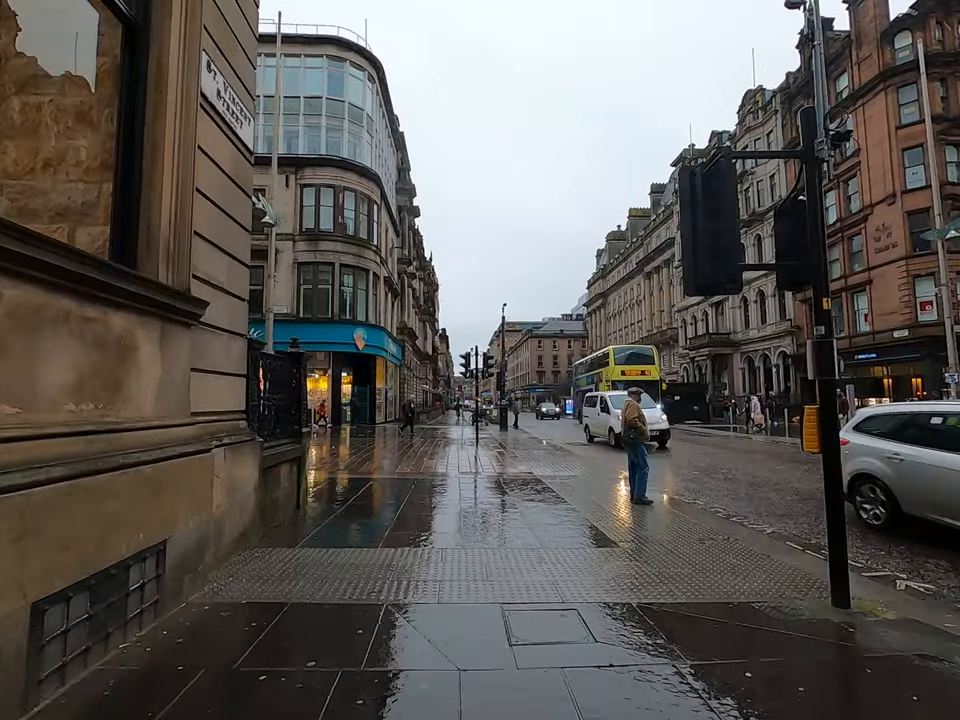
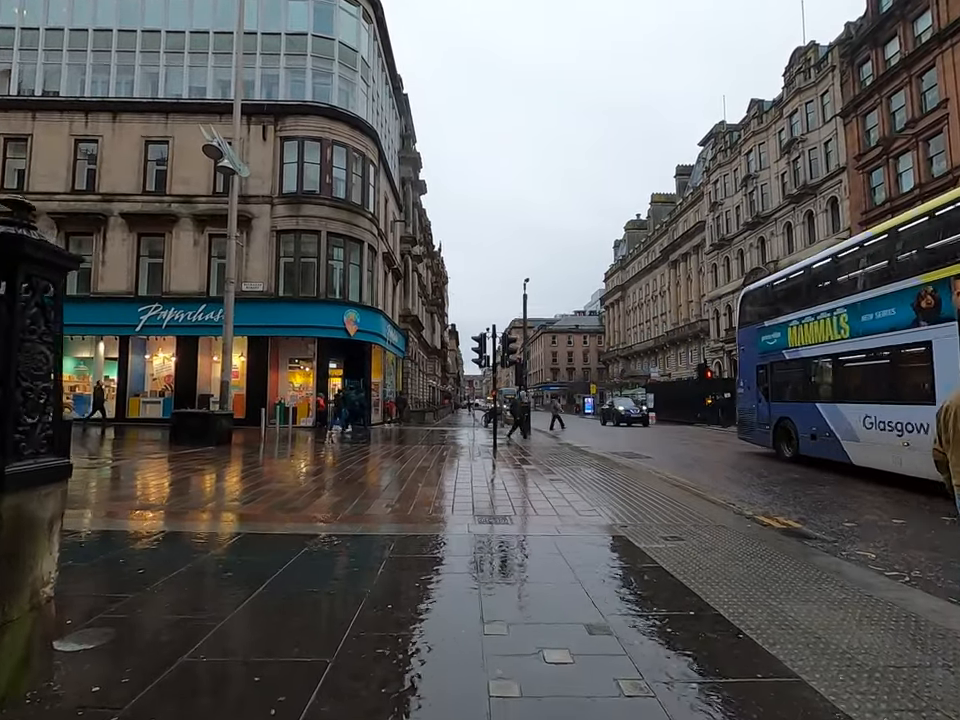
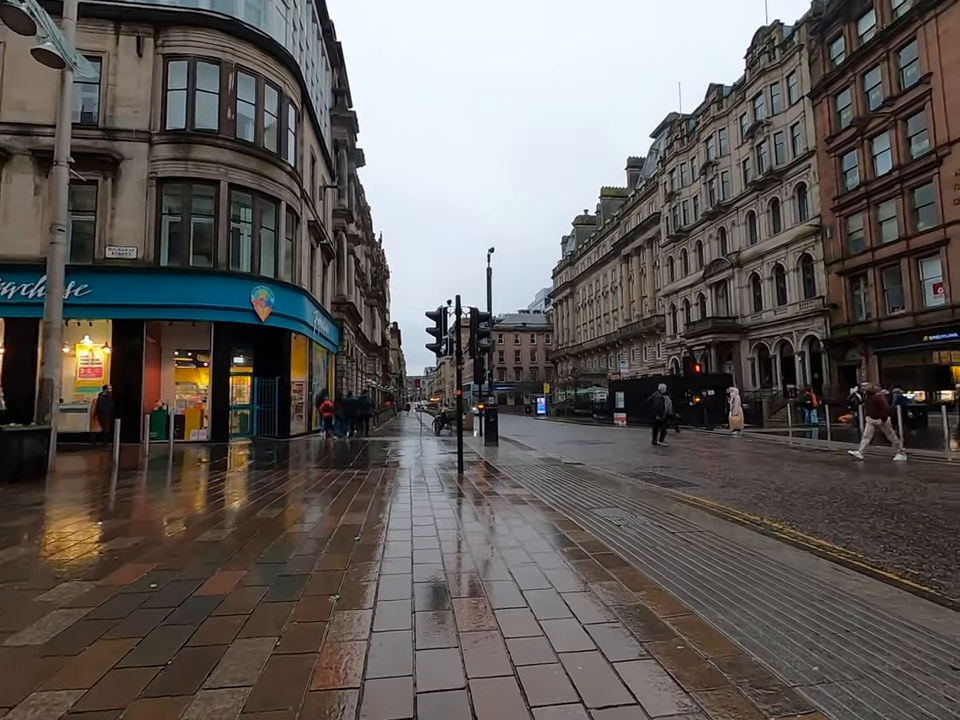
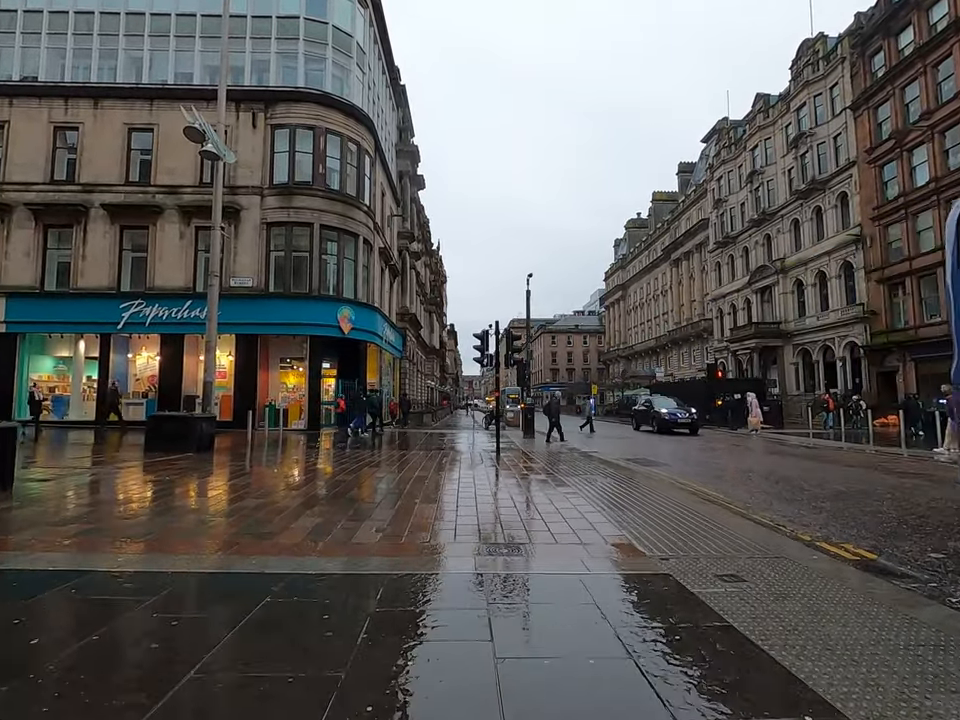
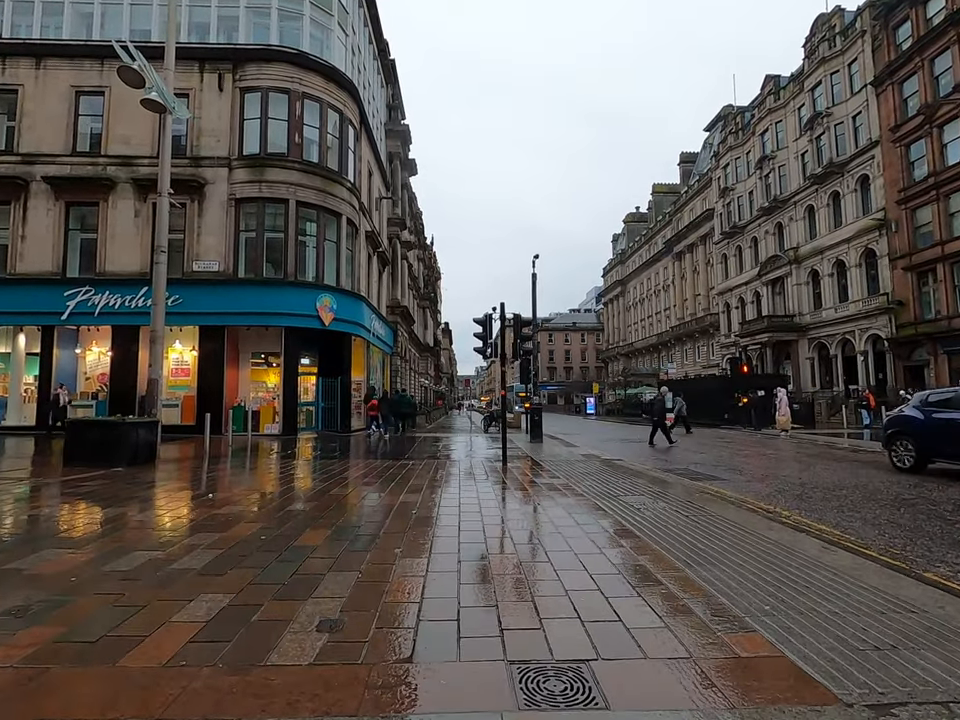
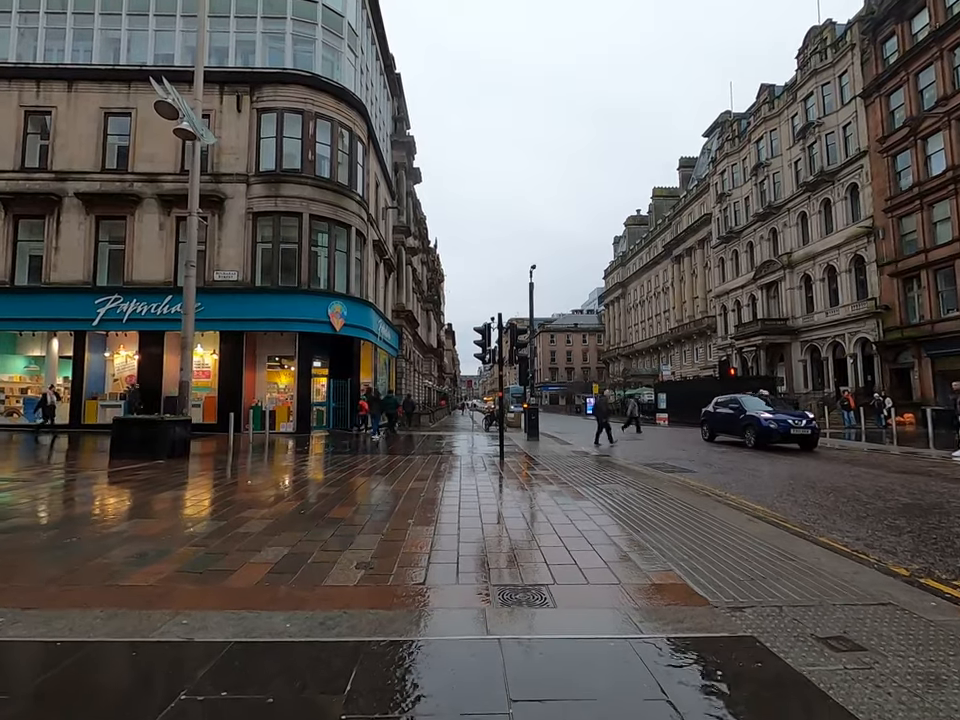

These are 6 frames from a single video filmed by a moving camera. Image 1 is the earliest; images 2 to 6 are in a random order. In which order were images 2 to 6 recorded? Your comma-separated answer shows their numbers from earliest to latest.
2, 4, 6, 5, 3
